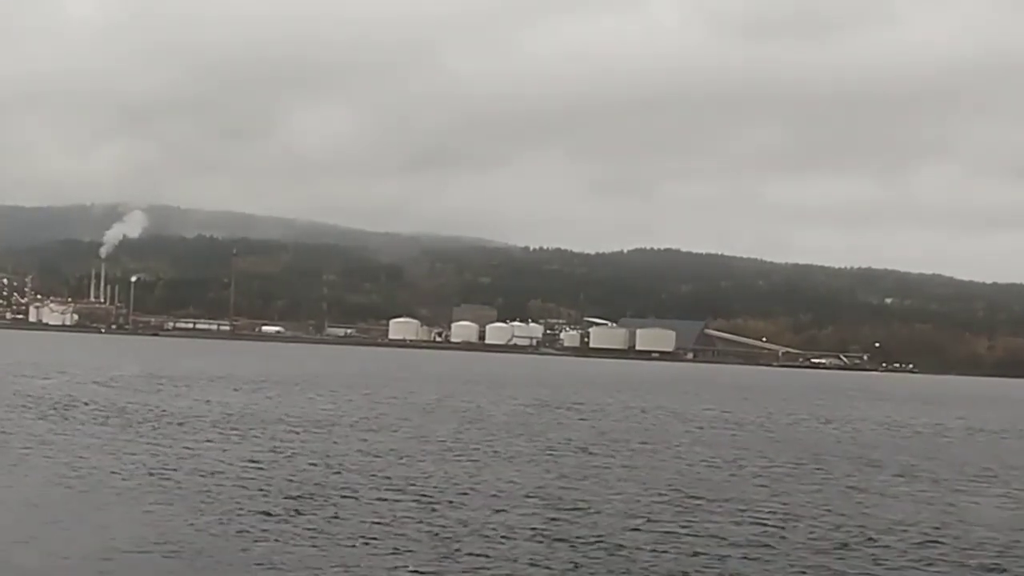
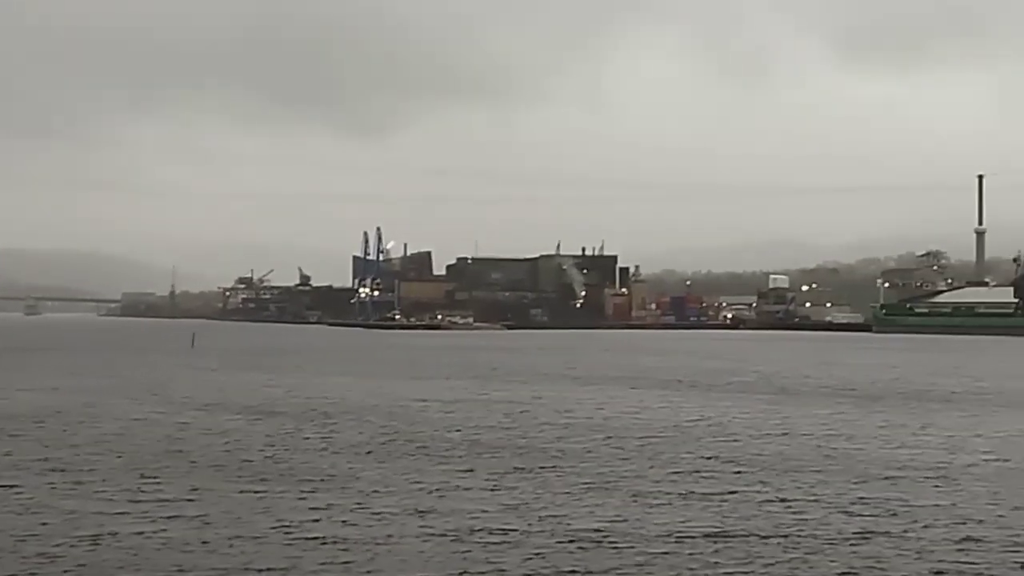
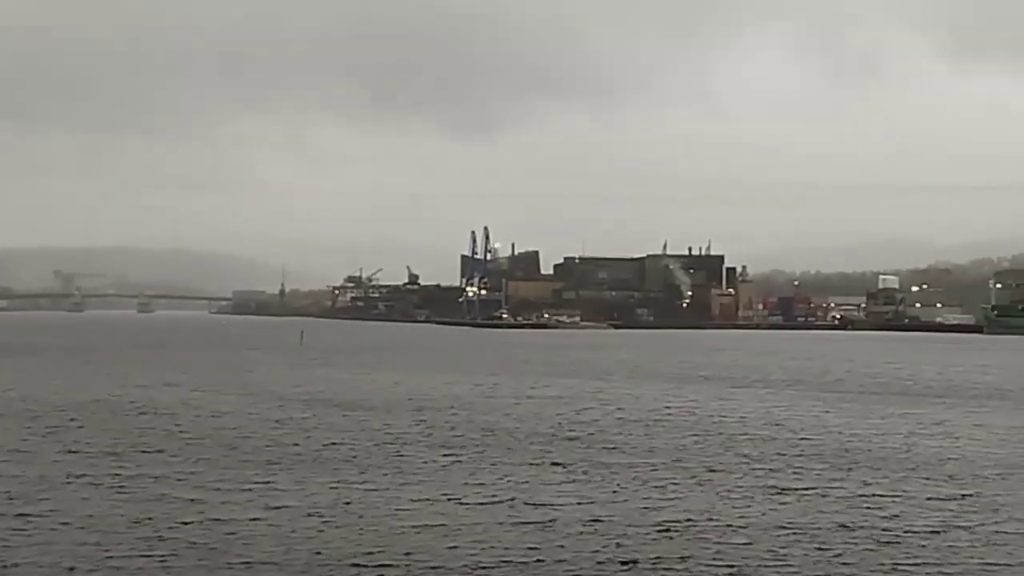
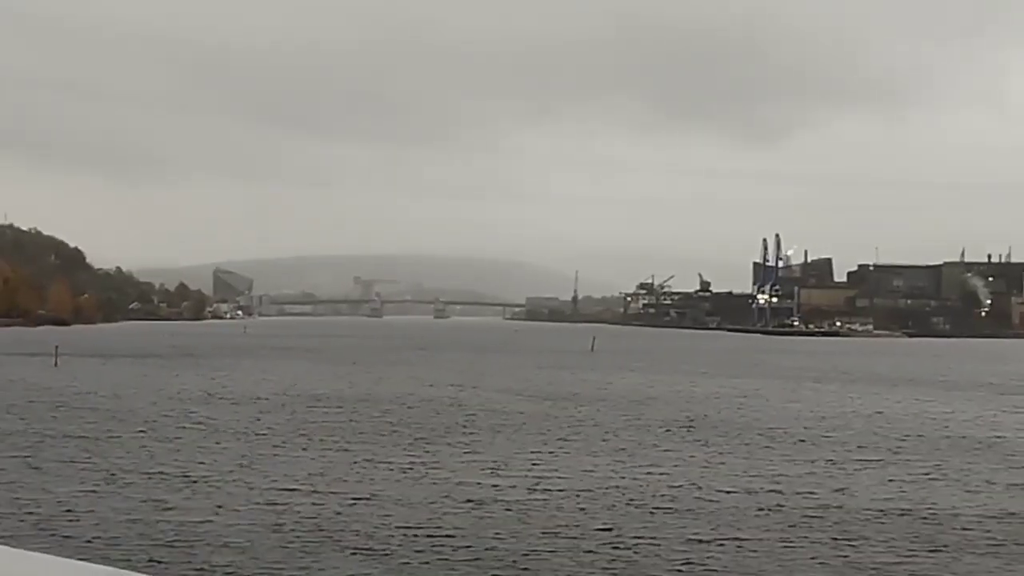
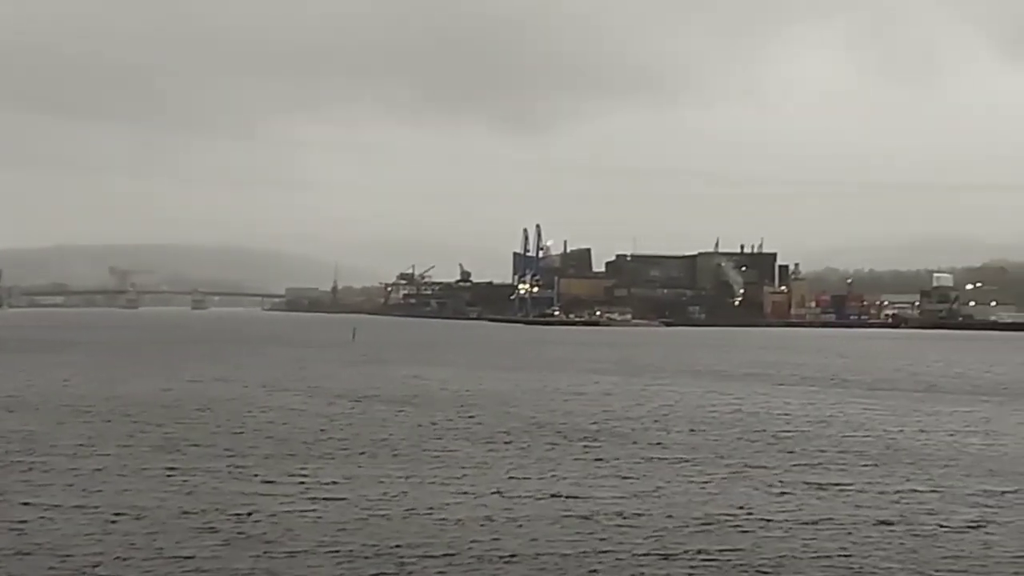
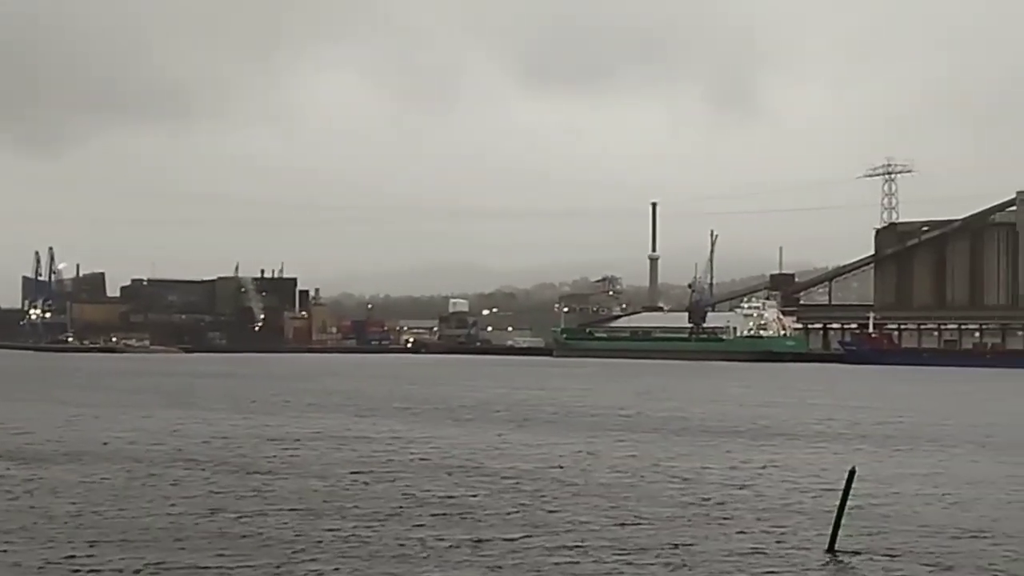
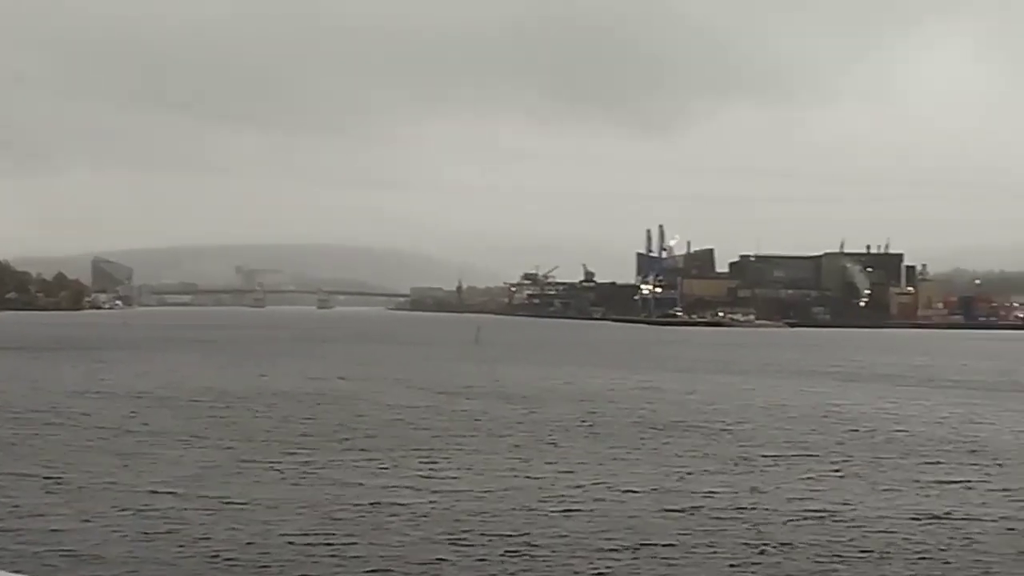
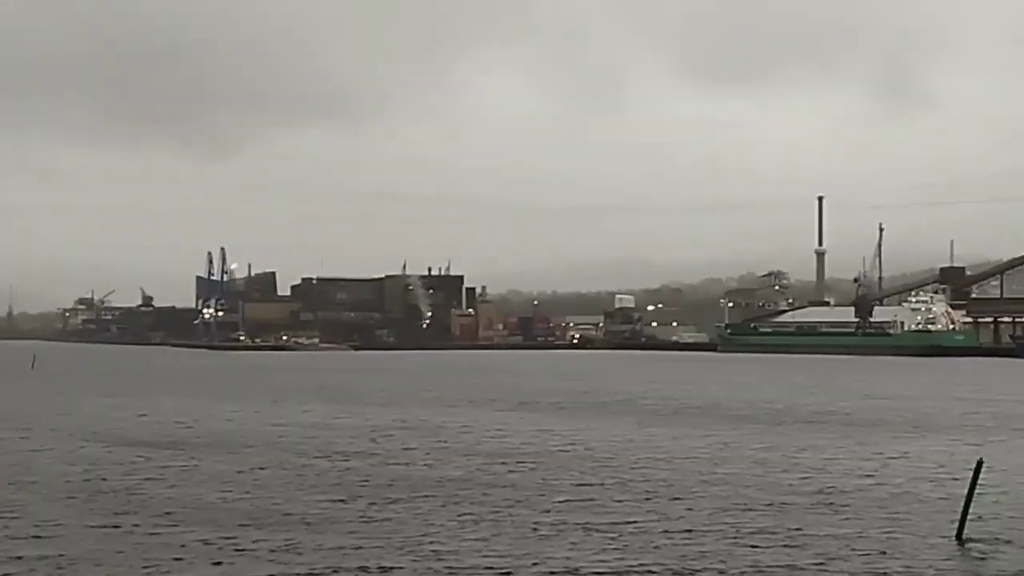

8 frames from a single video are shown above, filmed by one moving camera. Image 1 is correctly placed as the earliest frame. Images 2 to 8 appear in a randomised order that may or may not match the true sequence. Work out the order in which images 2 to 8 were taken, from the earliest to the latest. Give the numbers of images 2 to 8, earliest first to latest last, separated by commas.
4, 7, 5, 3, 2, 8, 6
